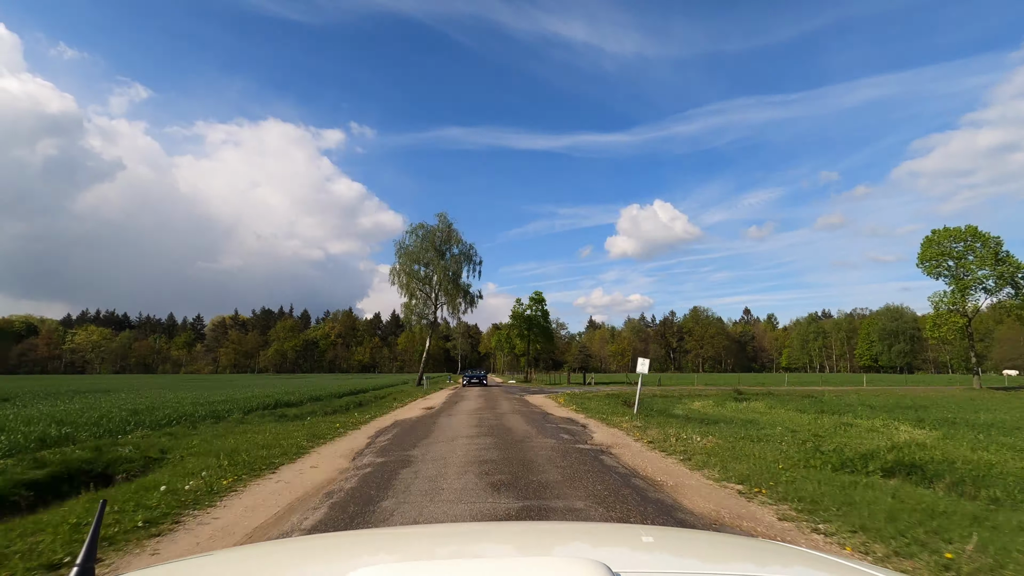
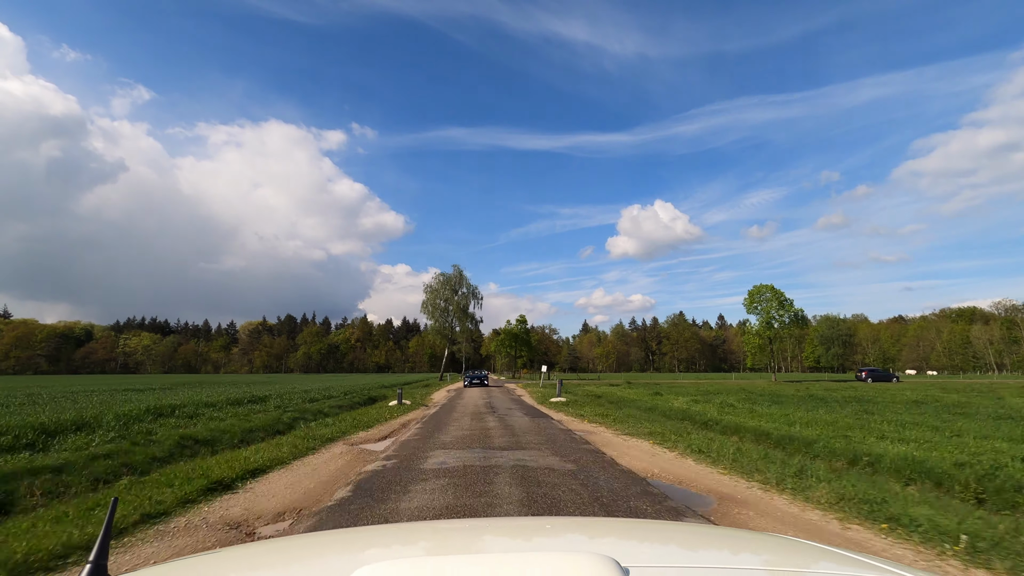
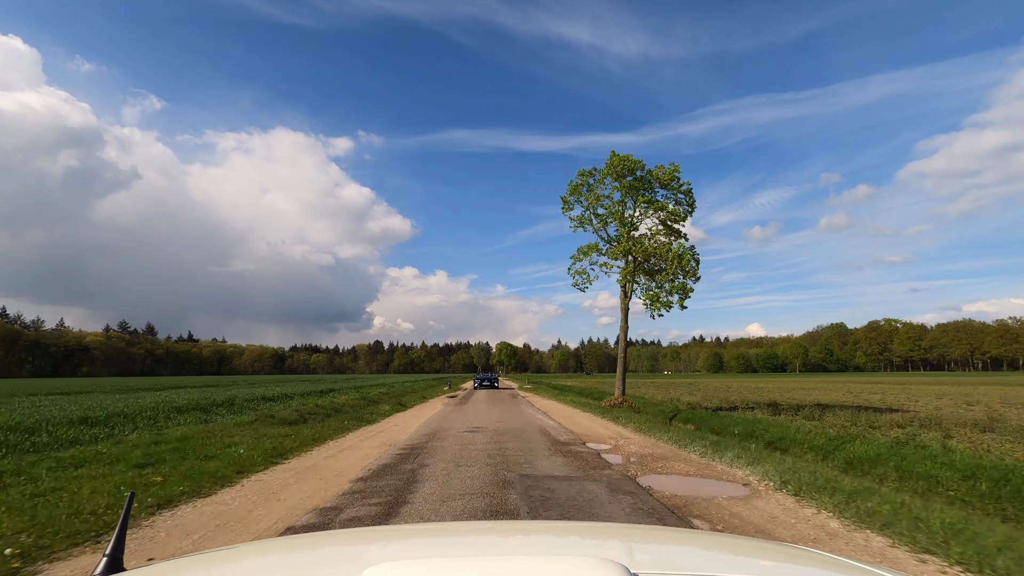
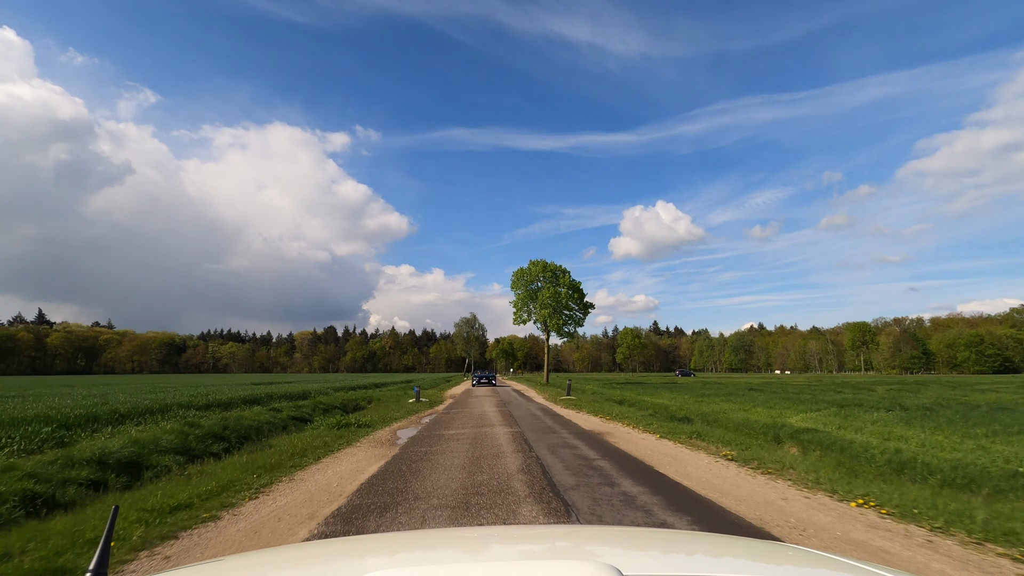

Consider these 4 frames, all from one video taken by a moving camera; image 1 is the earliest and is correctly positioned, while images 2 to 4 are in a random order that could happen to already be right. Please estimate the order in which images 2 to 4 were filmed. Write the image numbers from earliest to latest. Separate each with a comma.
2, 4, 3
